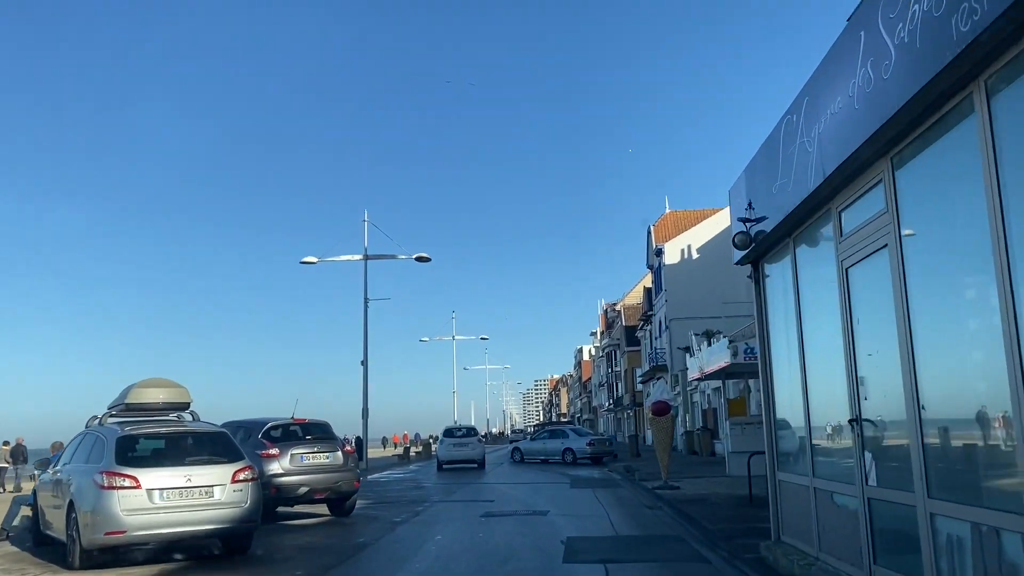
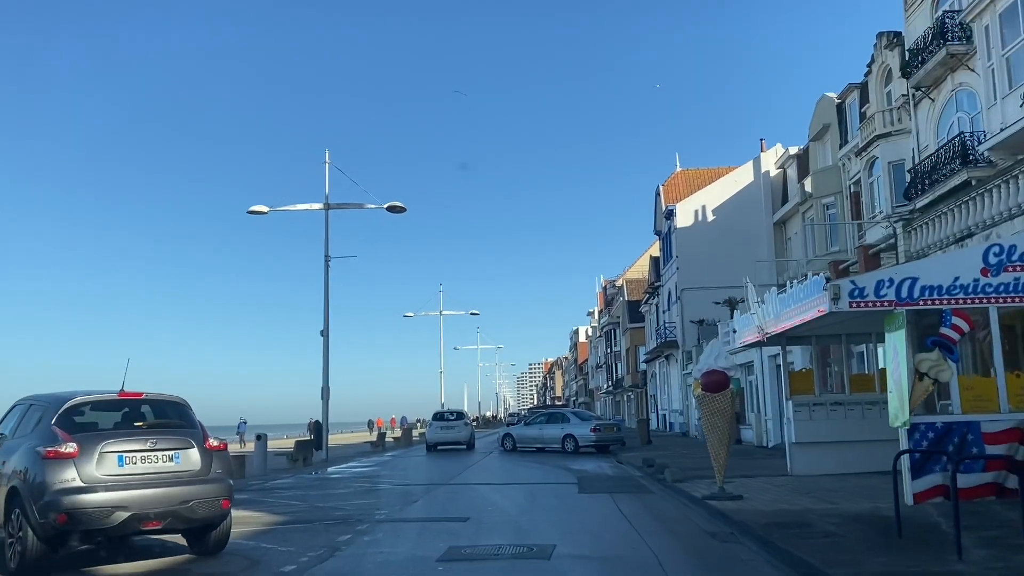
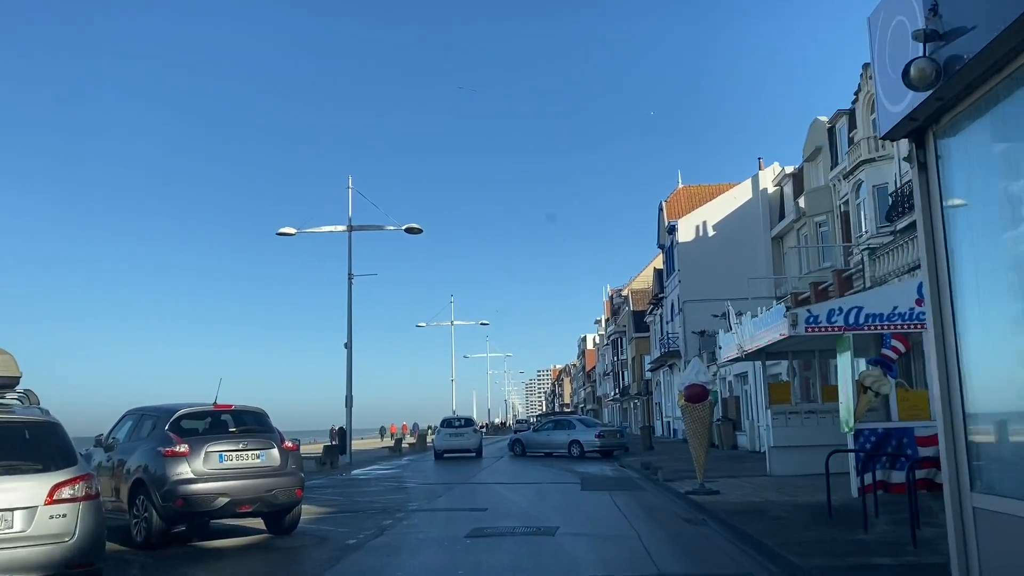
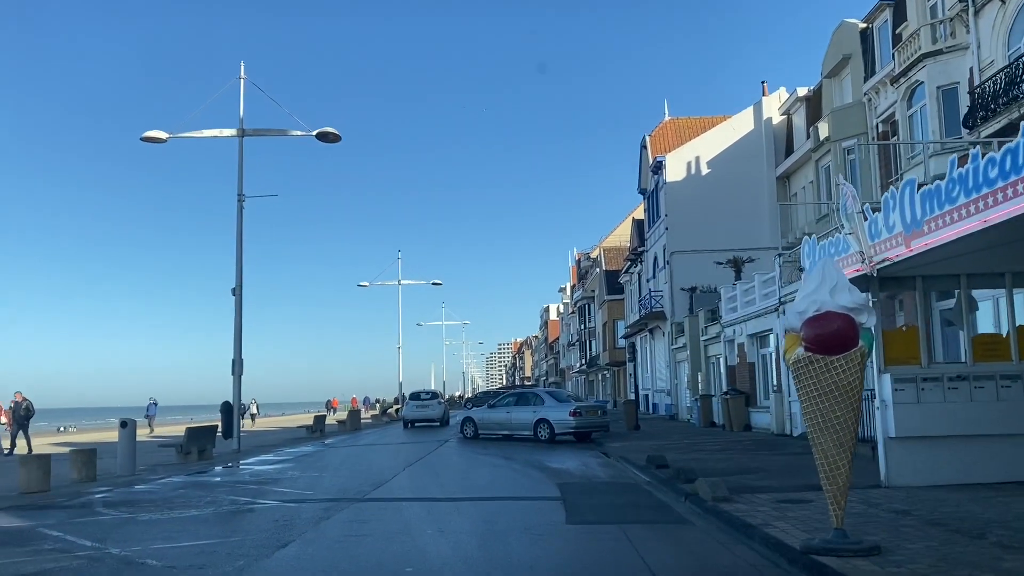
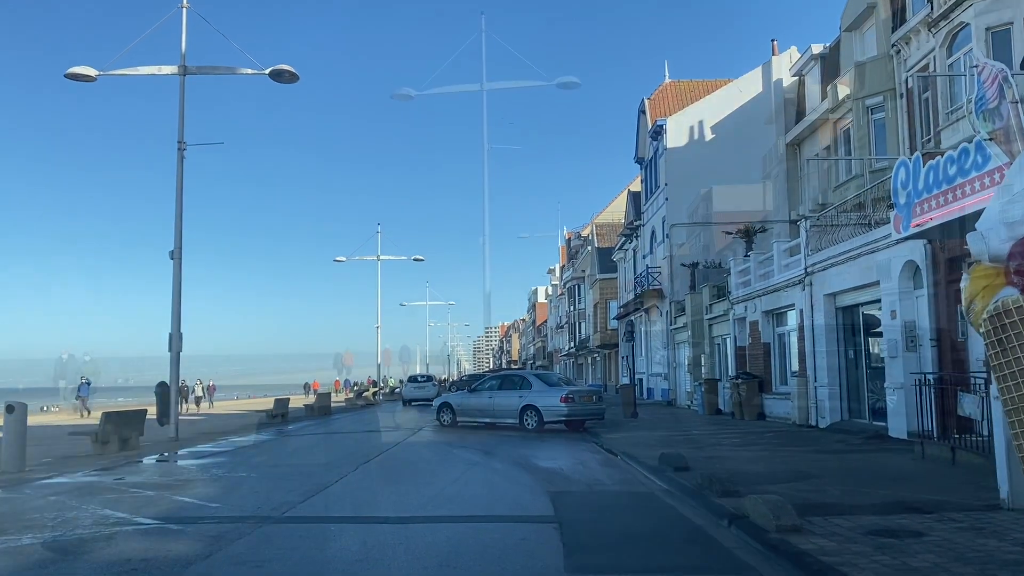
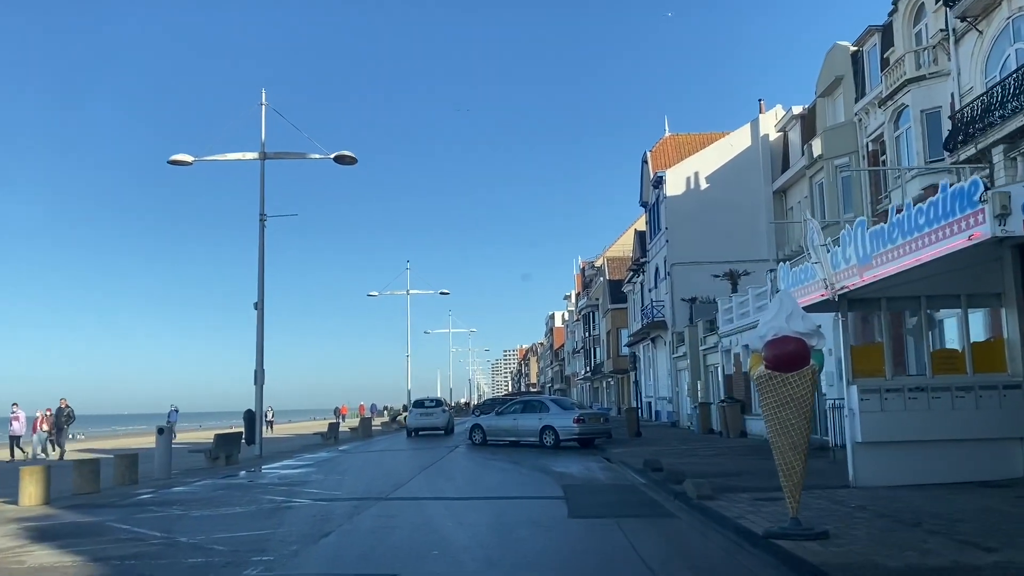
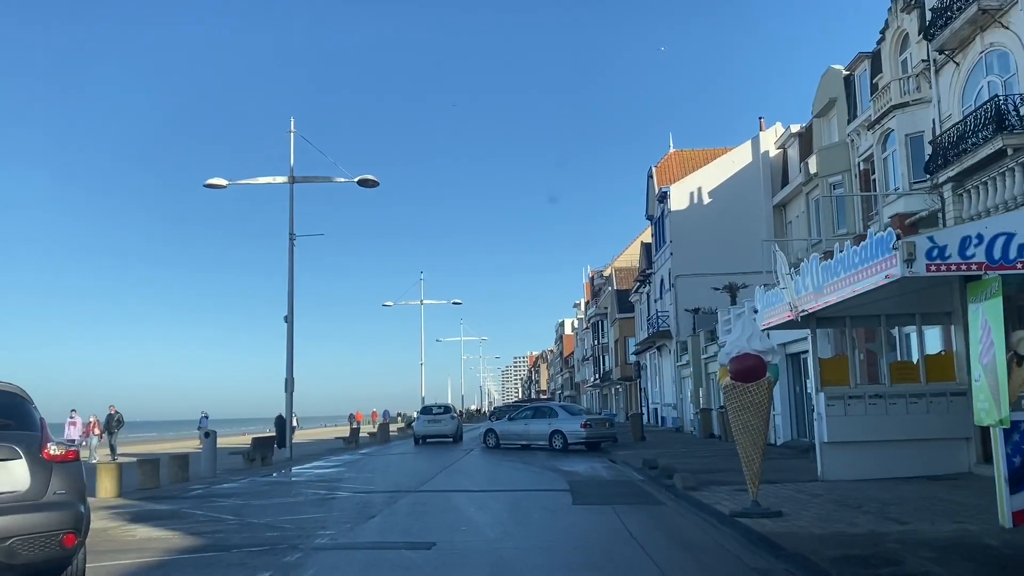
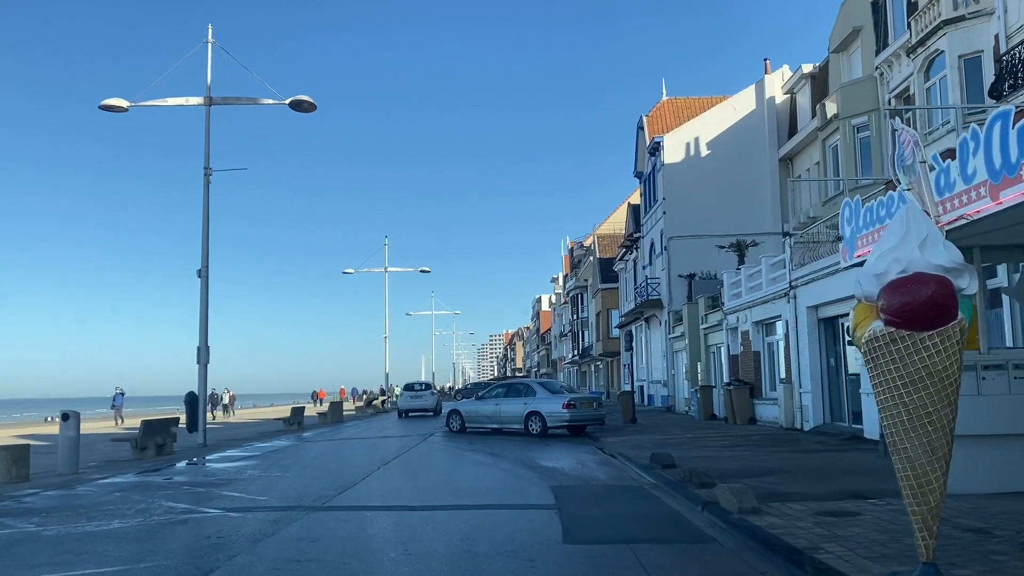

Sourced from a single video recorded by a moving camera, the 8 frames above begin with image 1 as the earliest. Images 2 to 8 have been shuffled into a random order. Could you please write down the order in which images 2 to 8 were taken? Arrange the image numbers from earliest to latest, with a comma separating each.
3, 2, 7, 6, 4, 8, 5
